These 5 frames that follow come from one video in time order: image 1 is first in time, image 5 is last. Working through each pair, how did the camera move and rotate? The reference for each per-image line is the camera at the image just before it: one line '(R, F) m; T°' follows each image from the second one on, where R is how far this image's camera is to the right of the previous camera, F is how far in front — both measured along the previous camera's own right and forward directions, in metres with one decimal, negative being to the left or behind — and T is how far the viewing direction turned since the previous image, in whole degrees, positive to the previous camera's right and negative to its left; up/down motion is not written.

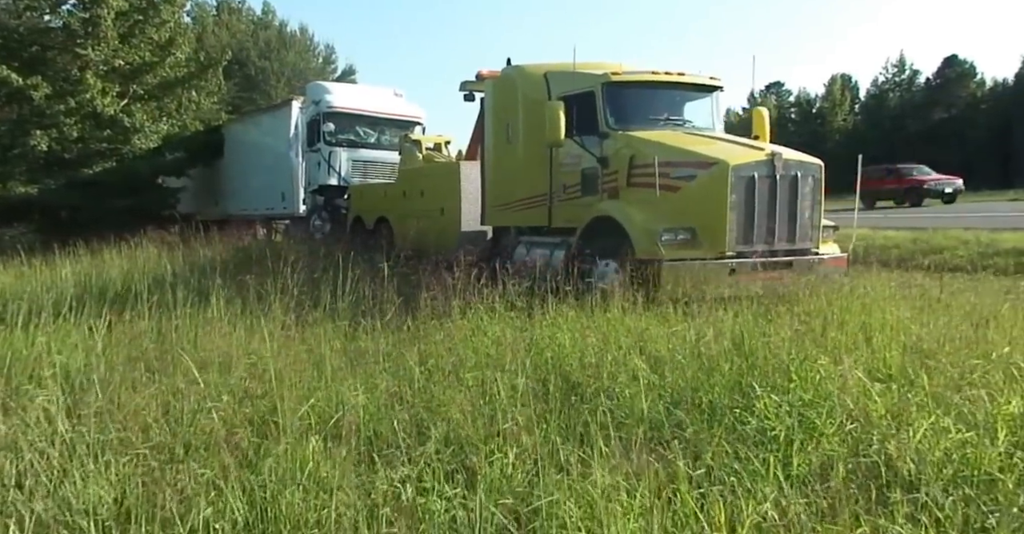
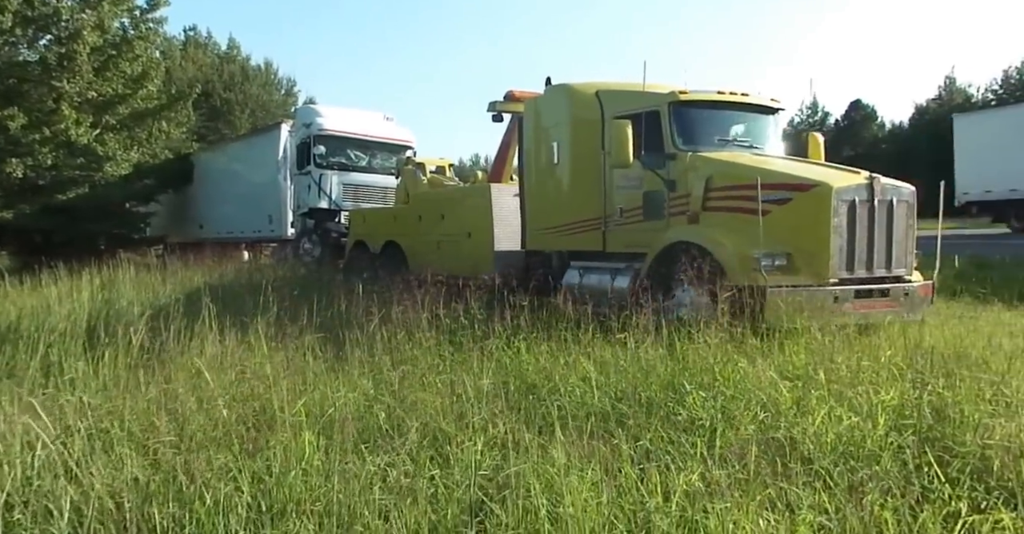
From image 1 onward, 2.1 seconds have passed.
(-0.7, +0.4) m; +1°
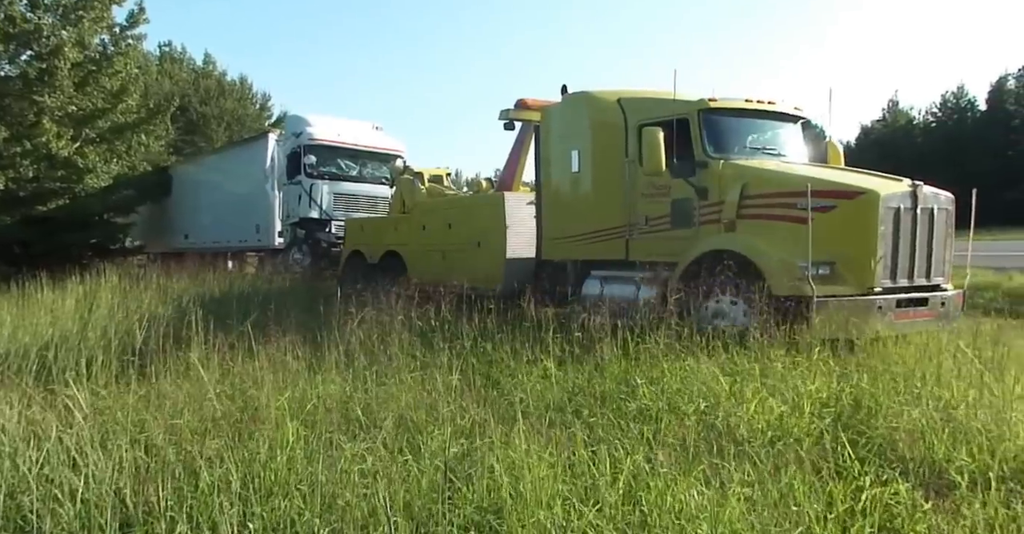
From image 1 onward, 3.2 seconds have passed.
(-0.4, +0.1) m; +1°
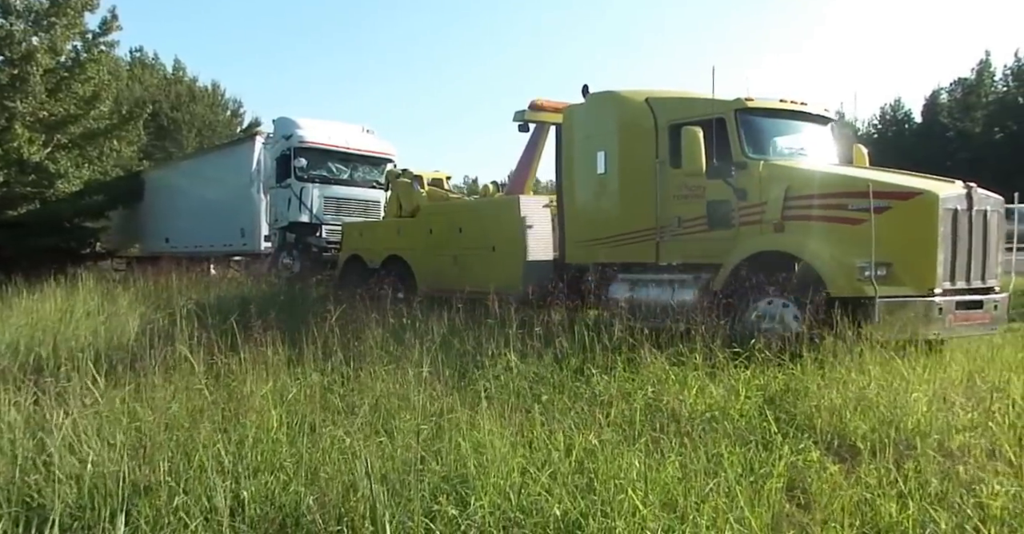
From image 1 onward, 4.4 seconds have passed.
(-0.4, +0.1) m; +1°
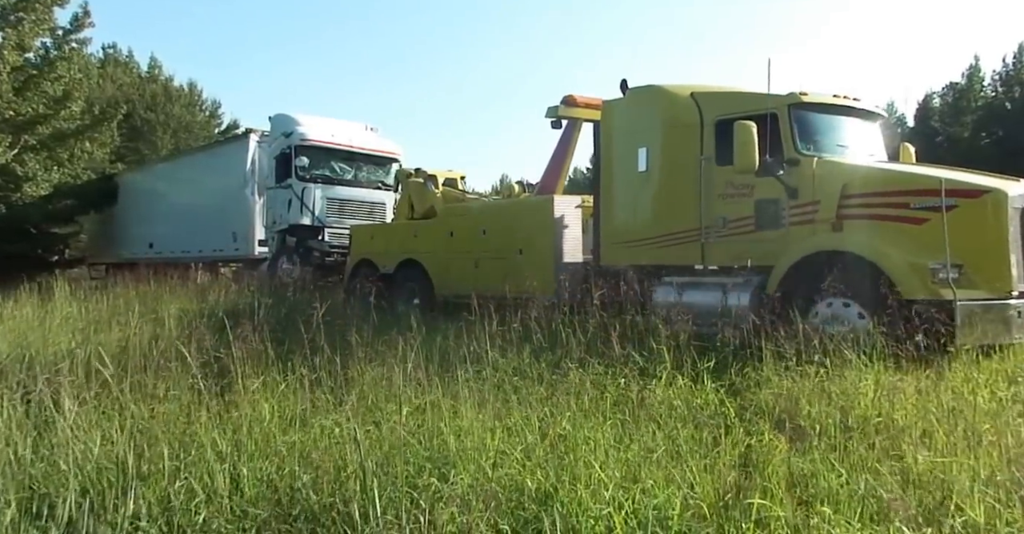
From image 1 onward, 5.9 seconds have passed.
(-0.4, 0.0) m; 0°
